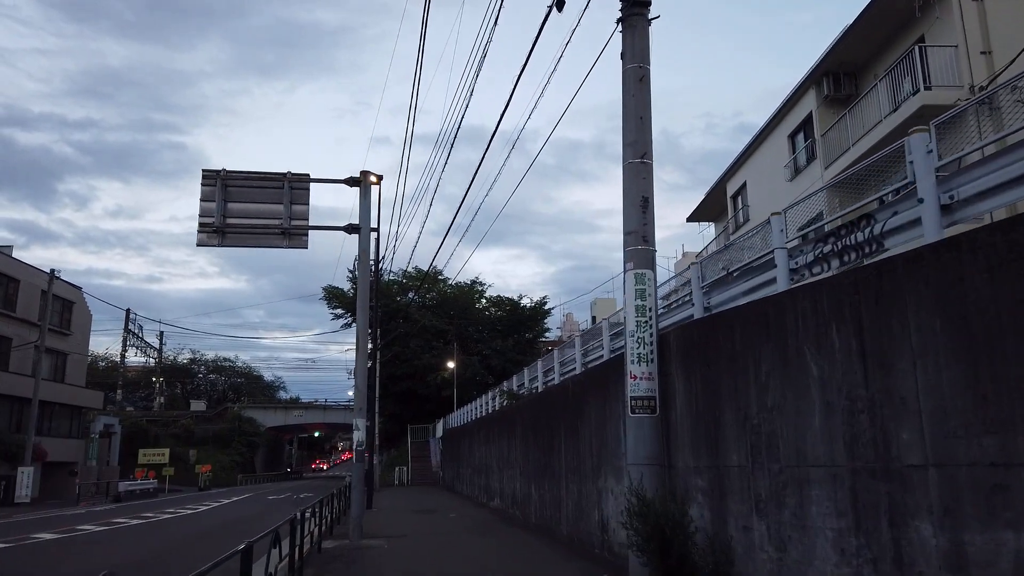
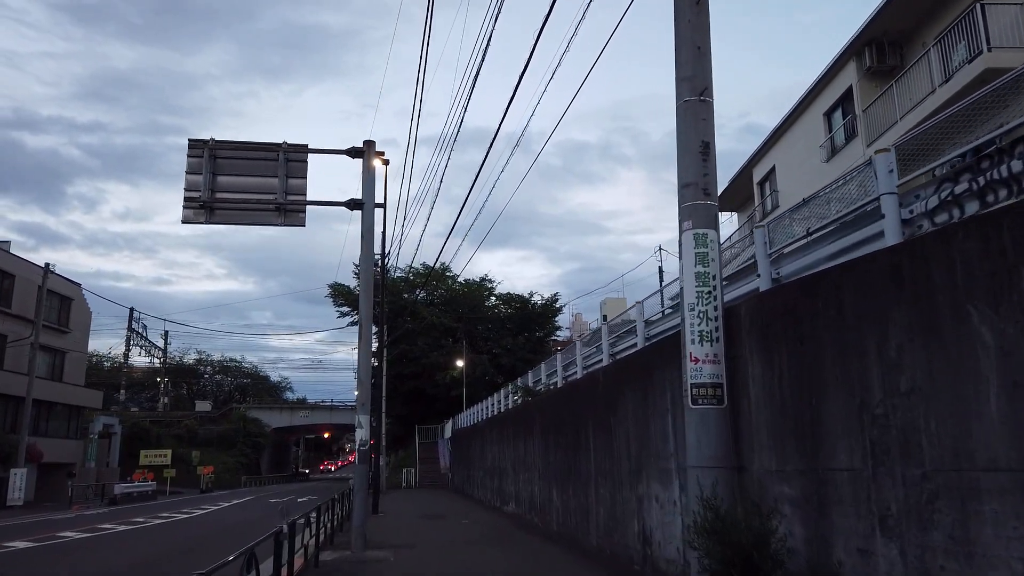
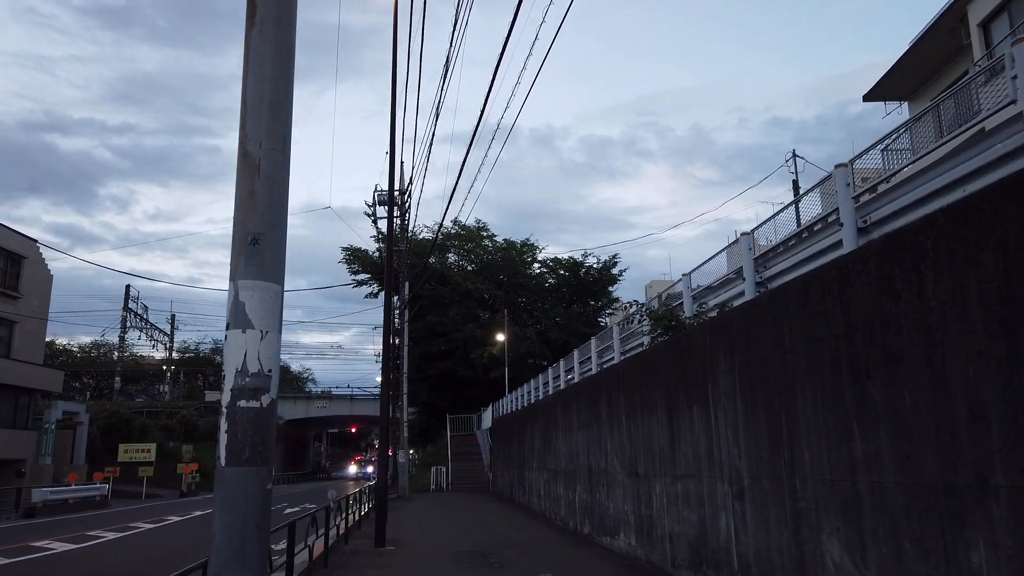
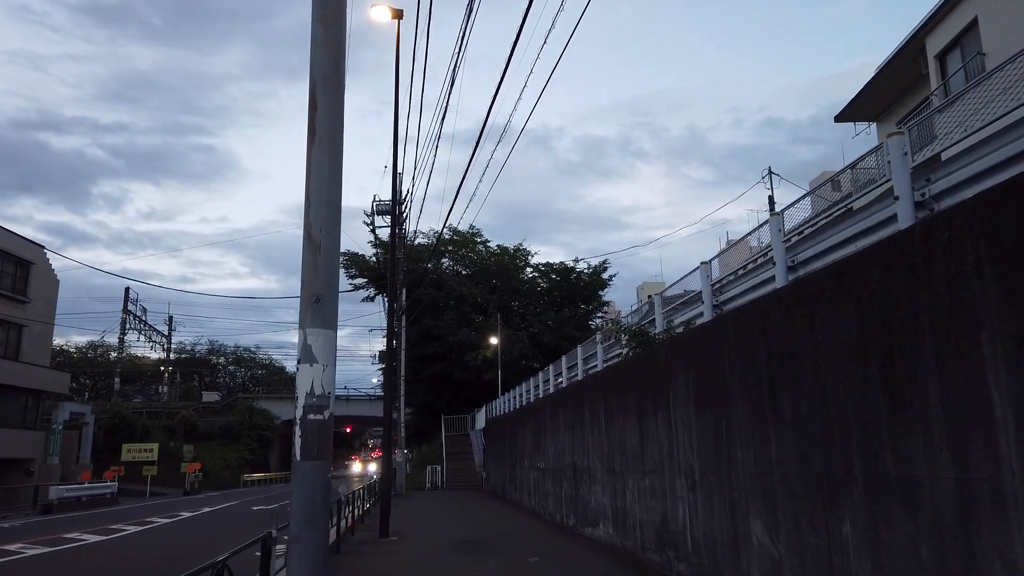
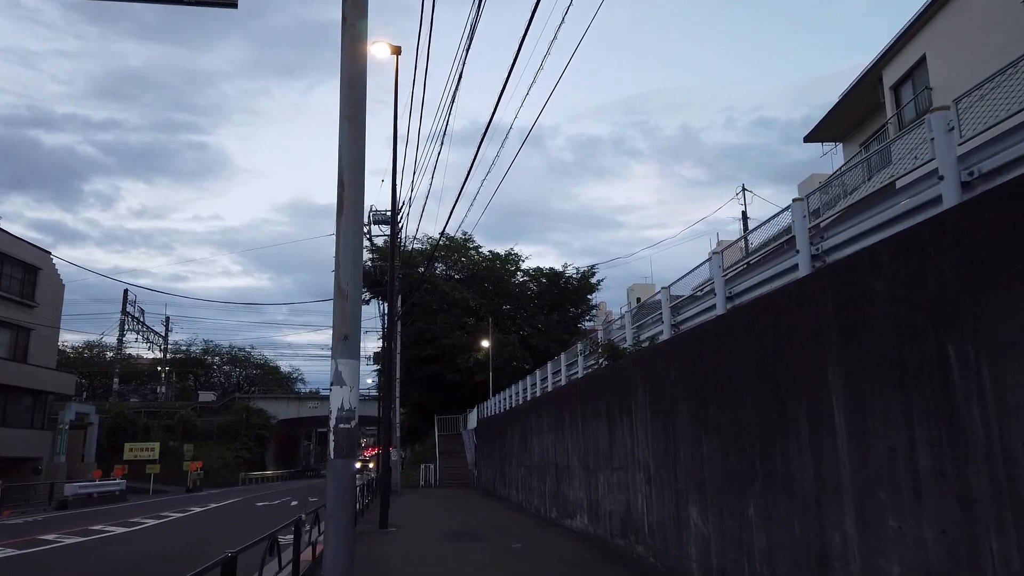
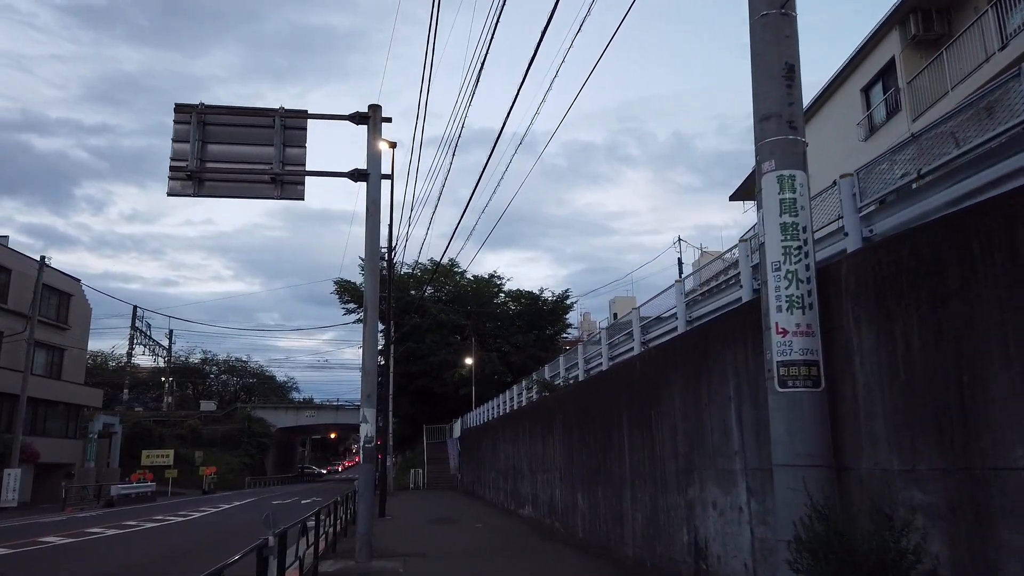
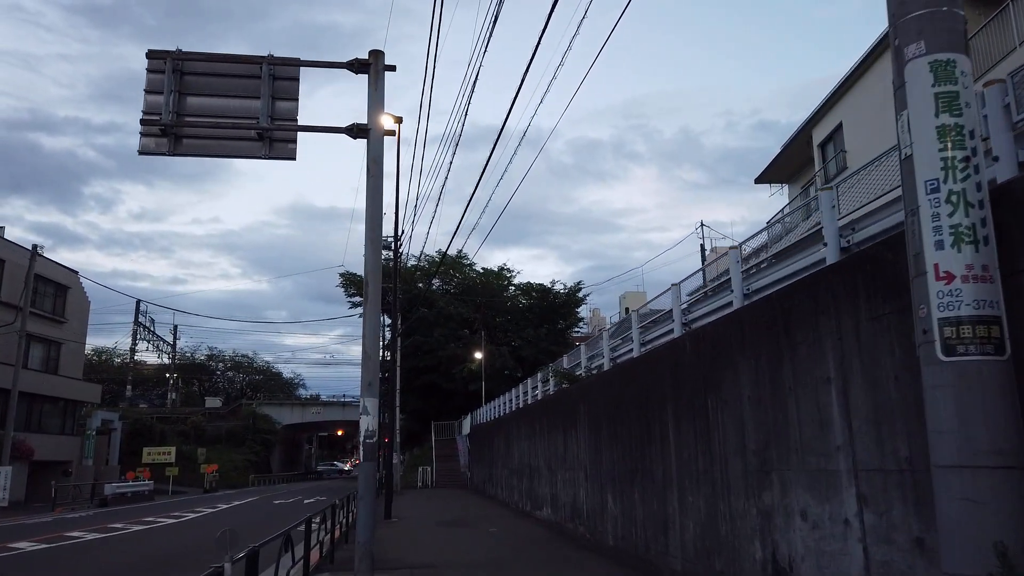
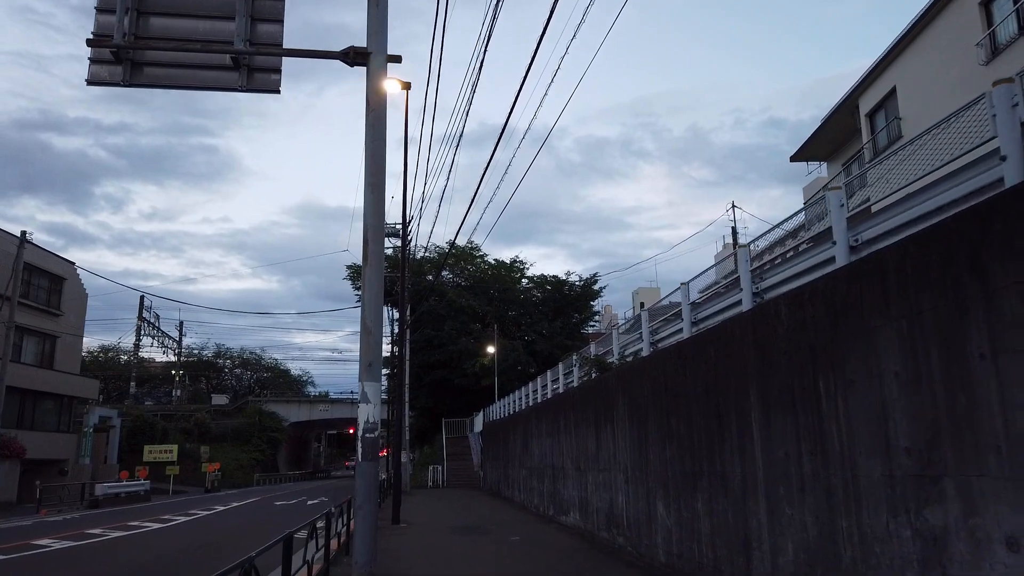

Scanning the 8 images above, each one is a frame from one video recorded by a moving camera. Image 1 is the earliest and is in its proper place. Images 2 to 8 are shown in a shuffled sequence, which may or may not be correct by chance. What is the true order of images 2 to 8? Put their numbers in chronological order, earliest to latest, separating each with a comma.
2, 6, 7, 8, 5, 4, 3
